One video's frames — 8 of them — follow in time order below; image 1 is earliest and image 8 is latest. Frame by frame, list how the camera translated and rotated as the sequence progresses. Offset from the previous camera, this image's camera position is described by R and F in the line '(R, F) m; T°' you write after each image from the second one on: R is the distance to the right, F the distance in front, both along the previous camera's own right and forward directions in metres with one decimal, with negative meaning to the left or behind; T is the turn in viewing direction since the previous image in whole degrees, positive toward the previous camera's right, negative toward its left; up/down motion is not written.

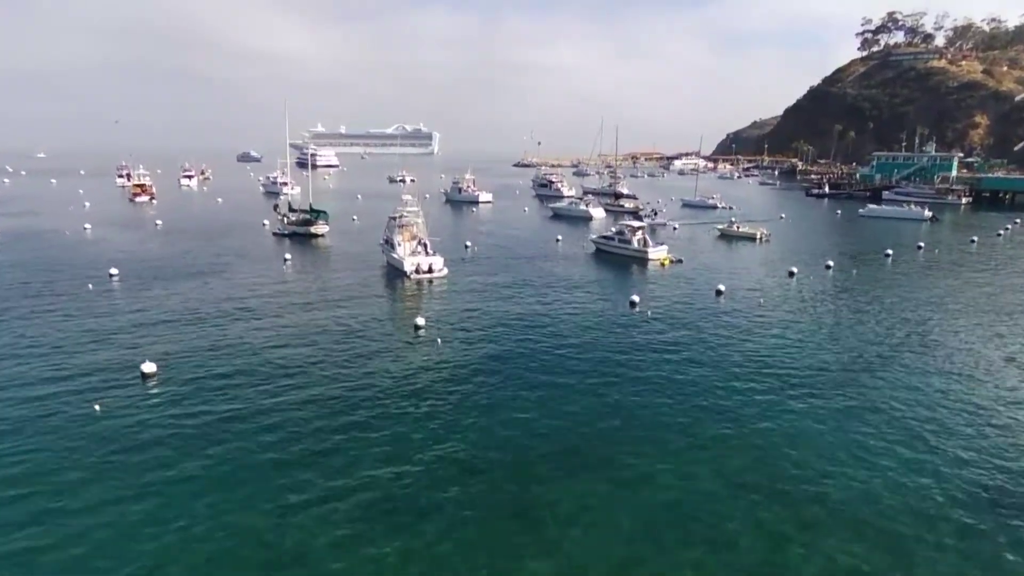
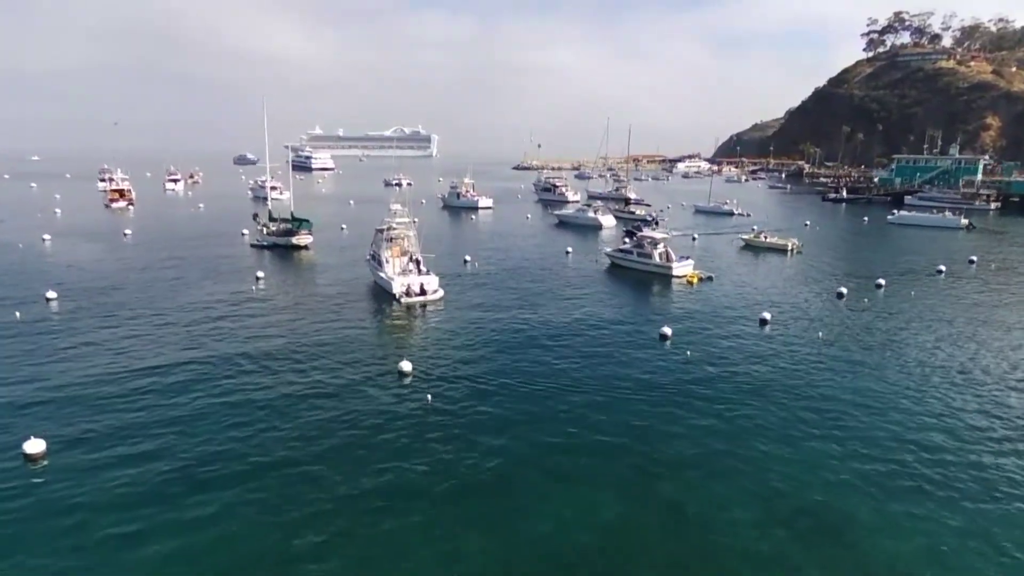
(-0.5, +8.0) m; 0°
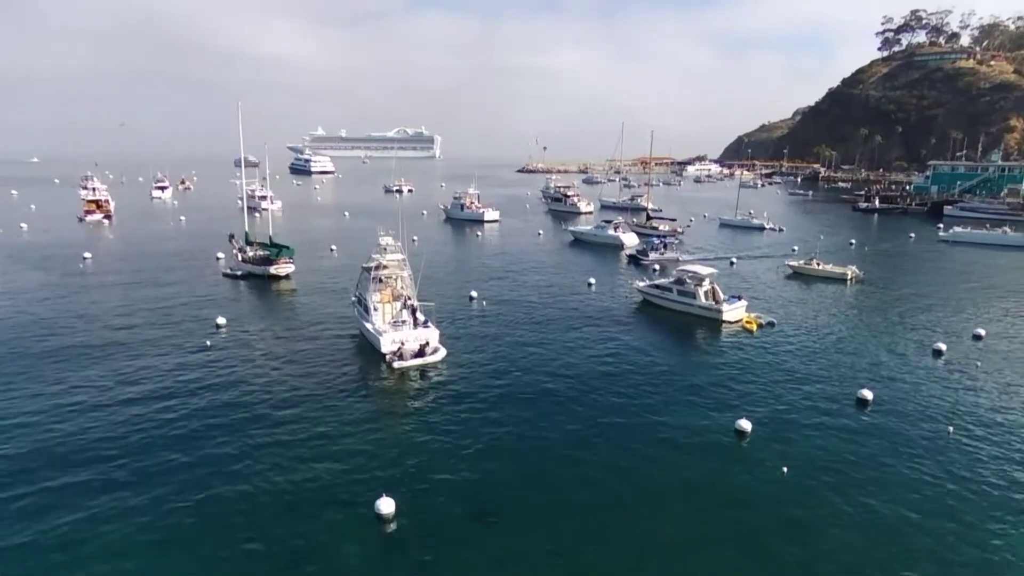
(-1.0, +10.2) m; 0°
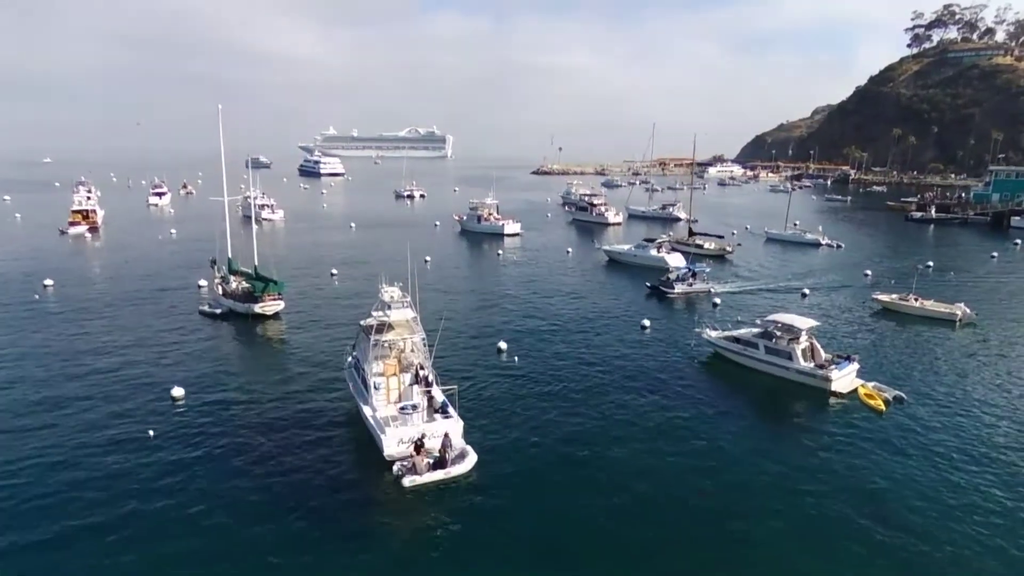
(-1.9, +11.1) m; -1°
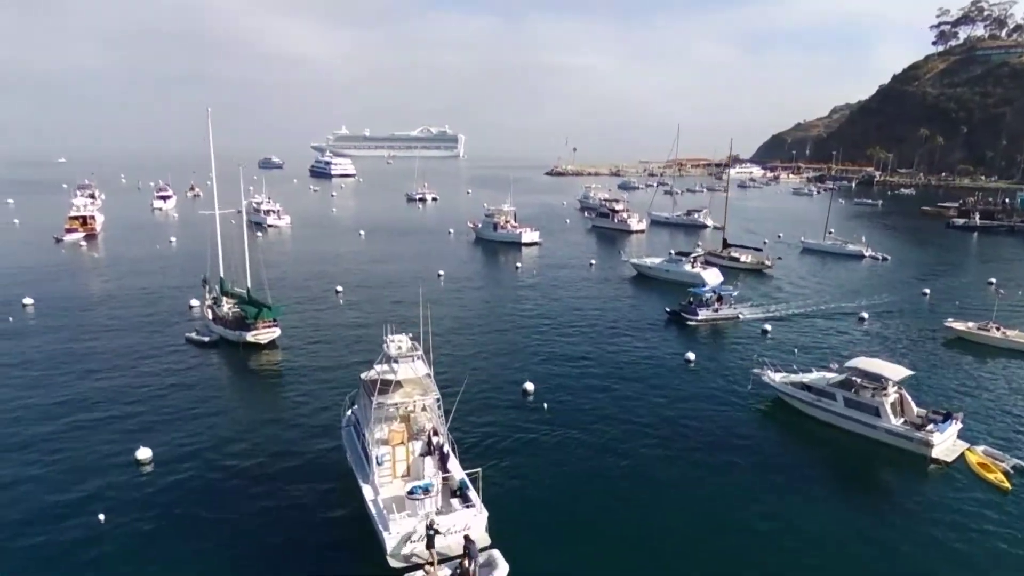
(-1.0, +6.2) m; -1°
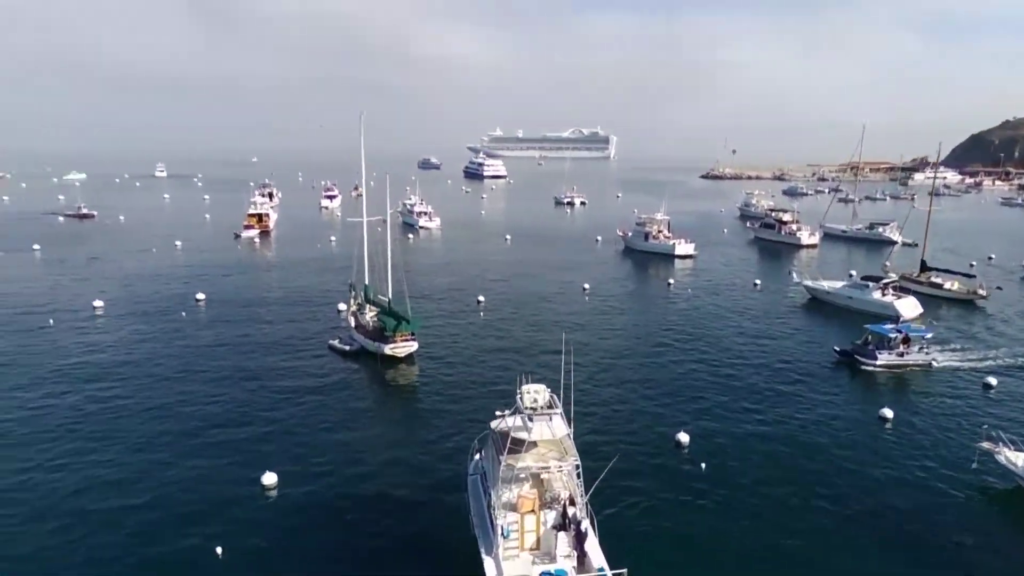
(-0.7, +4.3) m; -13°
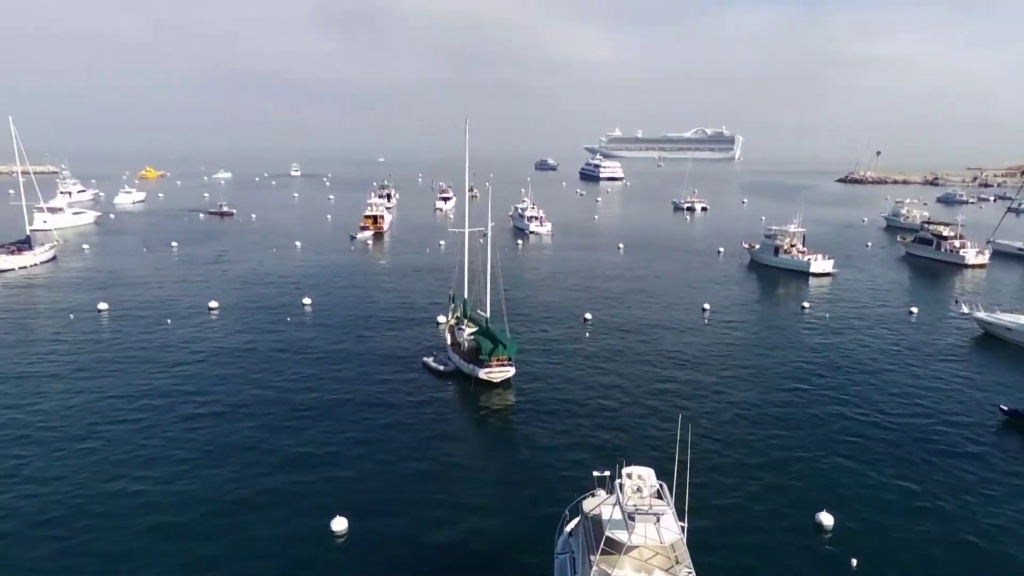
(+0.2, +4.4) m; -10°
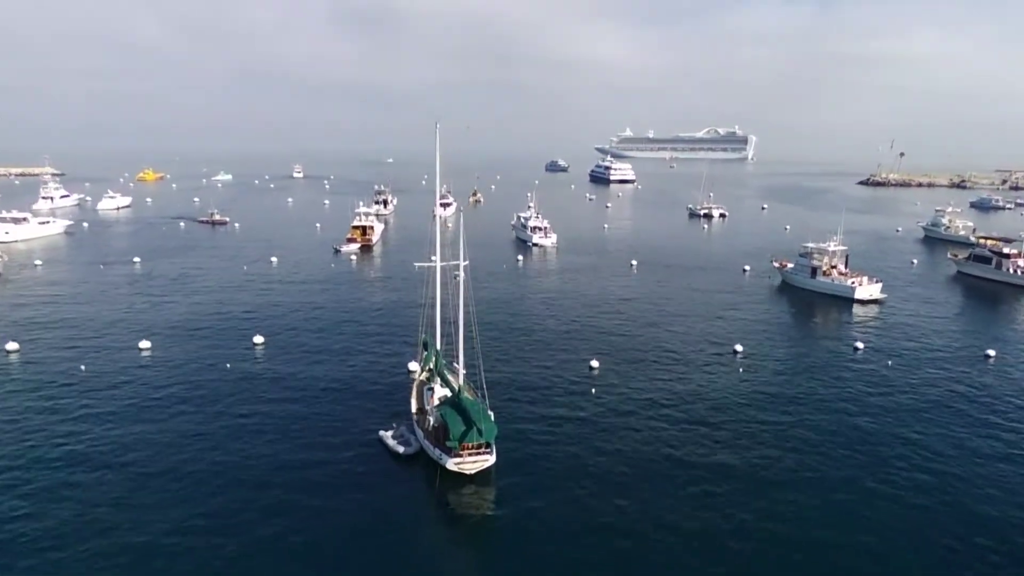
(+1.6, +10.8) m; -1°
